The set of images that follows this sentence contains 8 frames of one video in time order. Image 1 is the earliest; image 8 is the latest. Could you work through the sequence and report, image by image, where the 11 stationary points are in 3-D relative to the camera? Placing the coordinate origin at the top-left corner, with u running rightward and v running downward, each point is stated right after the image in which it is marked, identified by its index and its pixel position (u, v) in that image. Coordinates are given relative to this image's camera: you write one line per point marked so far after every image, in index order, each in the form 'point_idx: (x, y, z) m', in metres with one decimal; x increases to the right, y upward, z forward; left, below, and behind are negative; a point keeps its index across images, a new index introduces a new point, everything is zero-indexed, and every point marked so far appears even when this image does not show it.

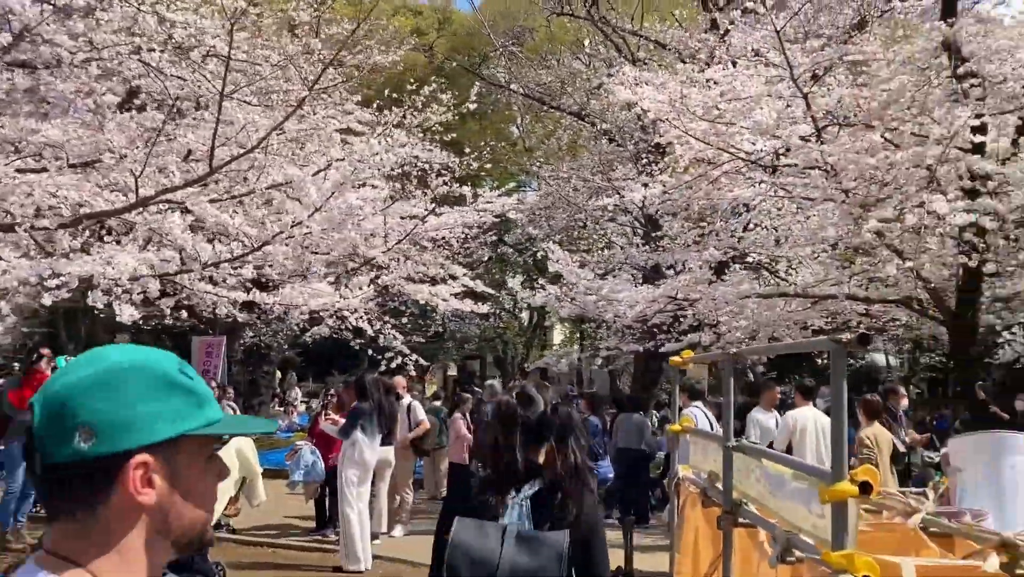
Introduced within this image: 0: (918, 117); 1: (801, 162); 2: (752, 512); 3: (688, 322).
0: (+4.6, +1.9, +10.6) m
1: (+3.3, +1.5, +11.0) m
2: (+0.8, -0.9, +3.6) m
3: (+2.5, -0.5, +13.0) m
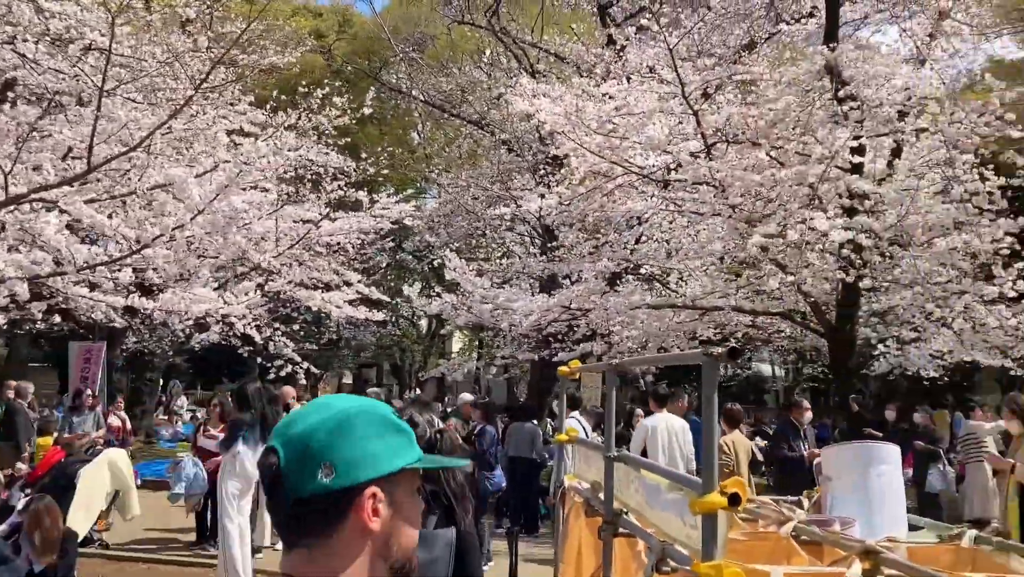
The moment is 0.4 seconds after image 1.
0: (+3.4, +1.8, +11.1) m
1: (+2.1, +1.3, +11.3) m
2: (+0.5, -0.9, +3.7) m
3: (+1.0, -0.6, +13.2) m
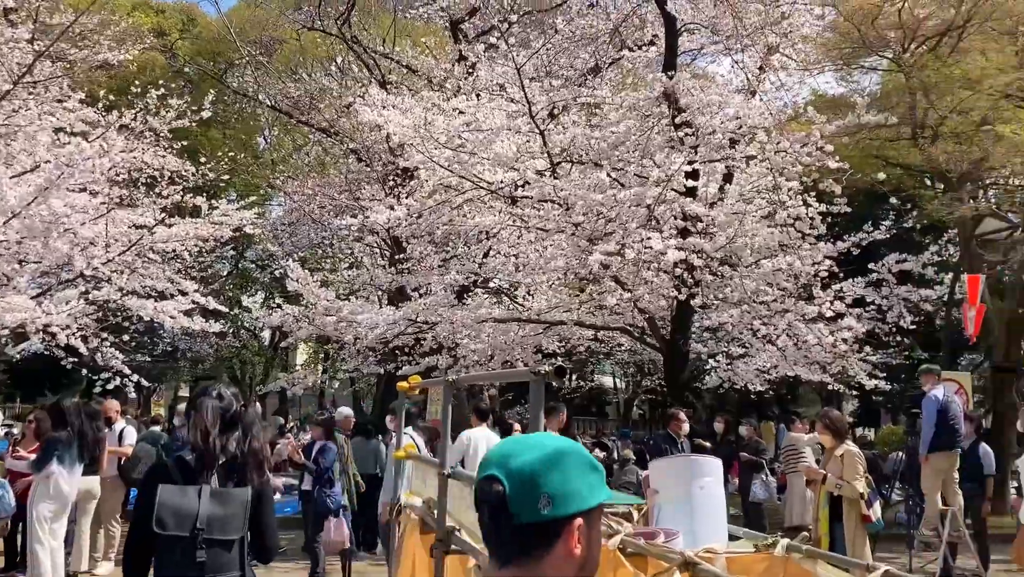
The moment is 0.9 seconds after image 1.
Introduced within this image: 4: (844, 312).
0: (+1.6, +1.6, +11.5) m
1: (+0.3, +1.2, +11.5) m
2: (-0.2, -1.0, +3.7) m
3: (-1.2, -0.8, +13.2) m
4: (+4.8, -0.4, +13.6) m
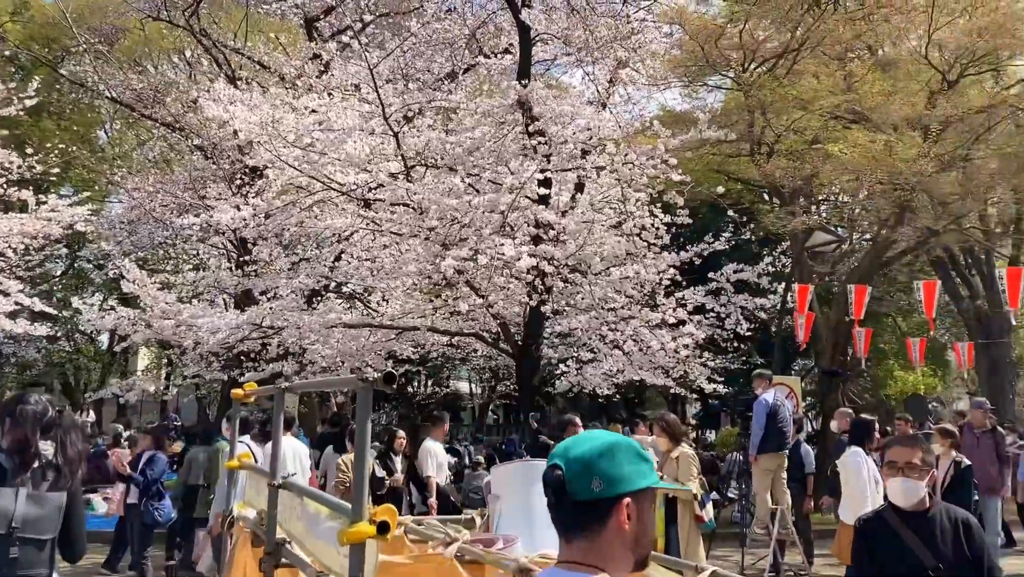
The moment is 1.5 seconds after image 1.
0: (-0.2, +1.5, +11.6) m
1: (-1.5, +1.1, +11.4) m
2: (-0.8, -1.0, +3.5) m
3: (-3.3, -0.8, +12.8) m
4: (+2.7, -0.5, +14.1) m
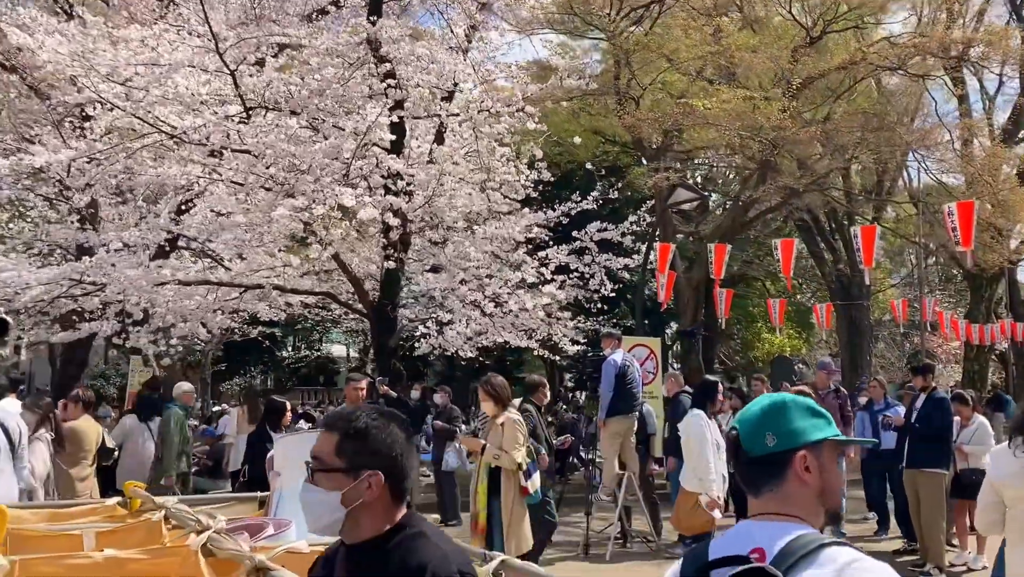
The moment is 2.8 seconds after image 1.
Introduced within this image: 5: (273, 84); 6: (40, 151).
0: (-2.0, +2.0, +10.7) m
1: (-3.2, +1.6, +10.4) m
2: (-1.6, -0.8, +2.8) m
3: (-5.1, -0.3, +11.6) m
4: (+0.6, +0.1, +13.7) m
5: (-2.7, +2.3, +10.6) m
6: (-5.4, +1.6, +10.9) m
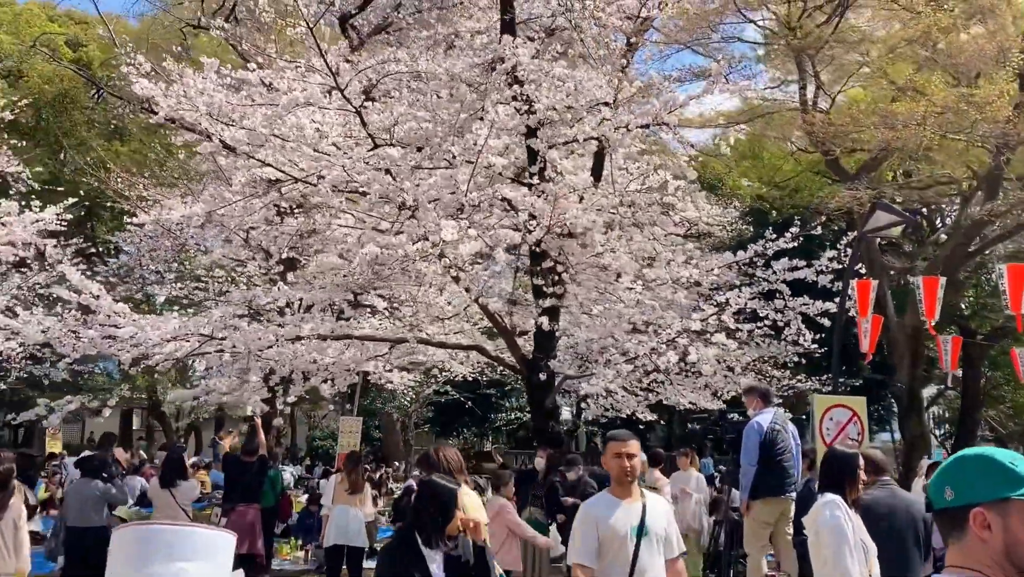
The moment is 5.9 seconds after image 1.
0: (-0.5, +1.5, +9.6) m
1: (-1.8, +1.1, +9.6) m
2: (-2.1, -0.8, +1.7) m
3: (-3.3, -0.9, +11.2) m
4: (+2.8, -0.5, +11.7) m
5: (-1.2, +1.8, +9.7) m
6: (-3.8, +1.0, +10.7) m
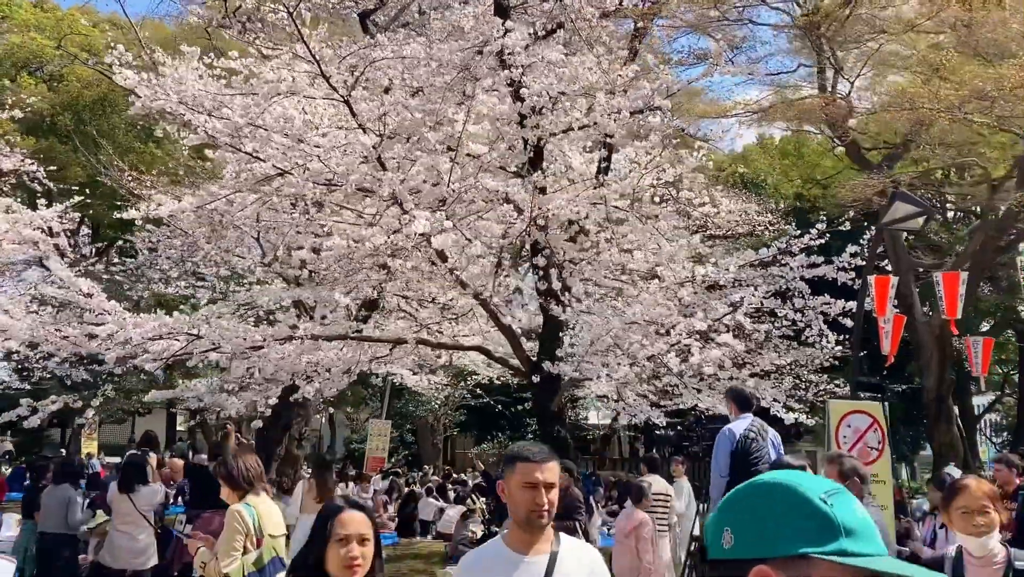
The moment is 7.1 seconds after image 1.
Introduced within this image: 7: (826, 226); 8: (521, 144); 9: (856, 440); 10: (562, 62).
0: (-0.6, +1.5, +9.2) m
1: (-1.9, +1.1, +9.2) m
2: (-2.6, -0.7, +1.3) m
3: (-3.3, -0.9, +10.8) m
4: (+2.8, -0.5, +11.0) m
5: (-1.3, +1.8, +9.3) m
6: (-3.8, +1.0, +10.4) m
7: (+4.1, +0.8, +12.3) m
8: (+0.1, +1.5, +9.6) m
9: (+2.8, -1.2, +7.6) m
10: (+0.5, +2.2, +9.1) m
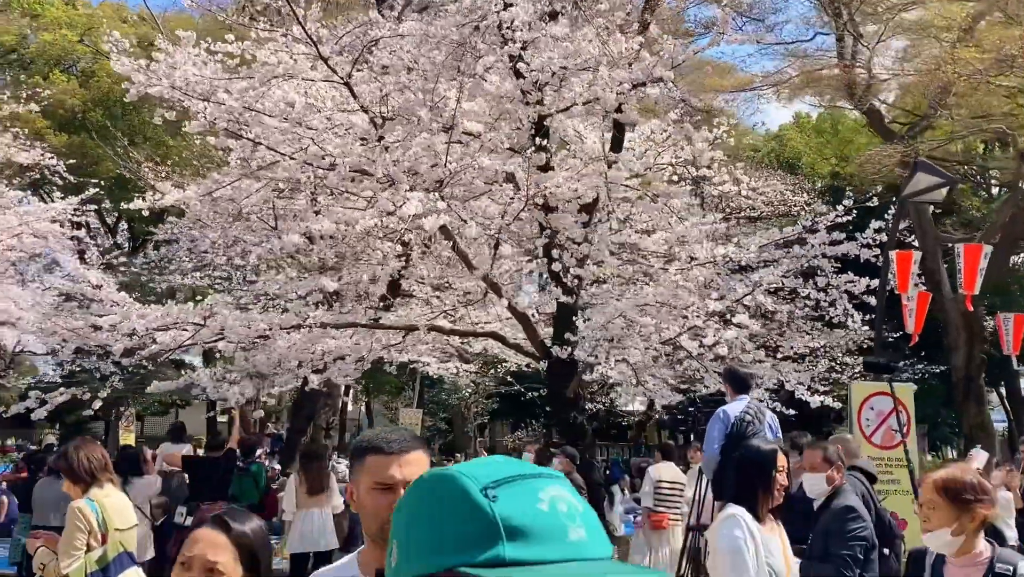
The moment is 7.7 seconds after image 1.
0: (-0.5, +1.7, +8.9) m
1: (-1.8, +1.3, +9.0) m
2: (-2.9, -0.7, +1.2) m
3: (-3.1, -0.8, +10.7) m
4: (+2.9, -0.2, +10.6) m
5: (-1.2, +1.9, +9.1) m
6: (-3.7, +1.1, +10.3) m
7: (+4.3, +1.1, +11.9) m
8: (+0.1, +1.7, +9.3) m
9: (+2.8, -1.0, +7.2) m
10: (+0.5, +2.4, +8.8) m
